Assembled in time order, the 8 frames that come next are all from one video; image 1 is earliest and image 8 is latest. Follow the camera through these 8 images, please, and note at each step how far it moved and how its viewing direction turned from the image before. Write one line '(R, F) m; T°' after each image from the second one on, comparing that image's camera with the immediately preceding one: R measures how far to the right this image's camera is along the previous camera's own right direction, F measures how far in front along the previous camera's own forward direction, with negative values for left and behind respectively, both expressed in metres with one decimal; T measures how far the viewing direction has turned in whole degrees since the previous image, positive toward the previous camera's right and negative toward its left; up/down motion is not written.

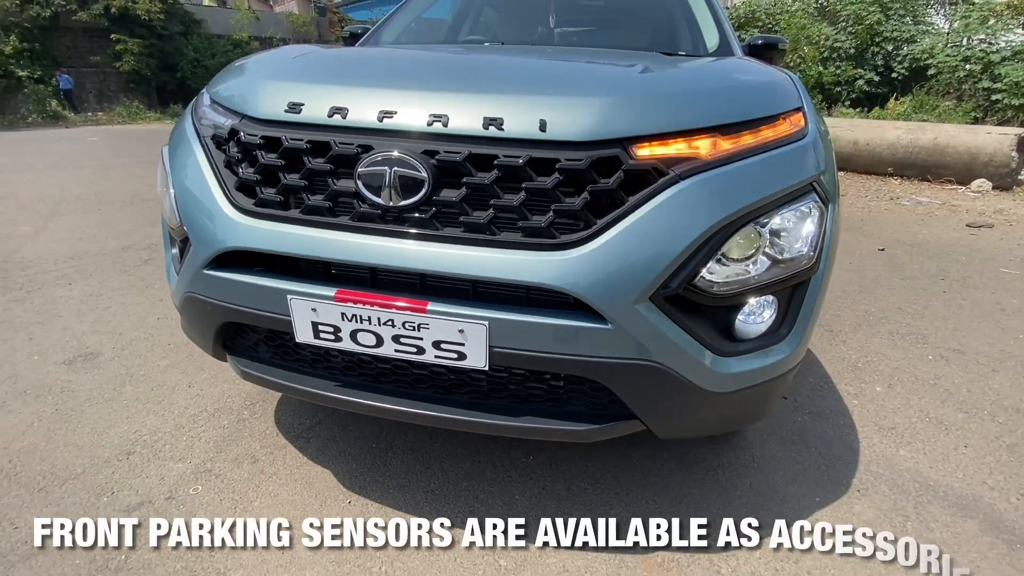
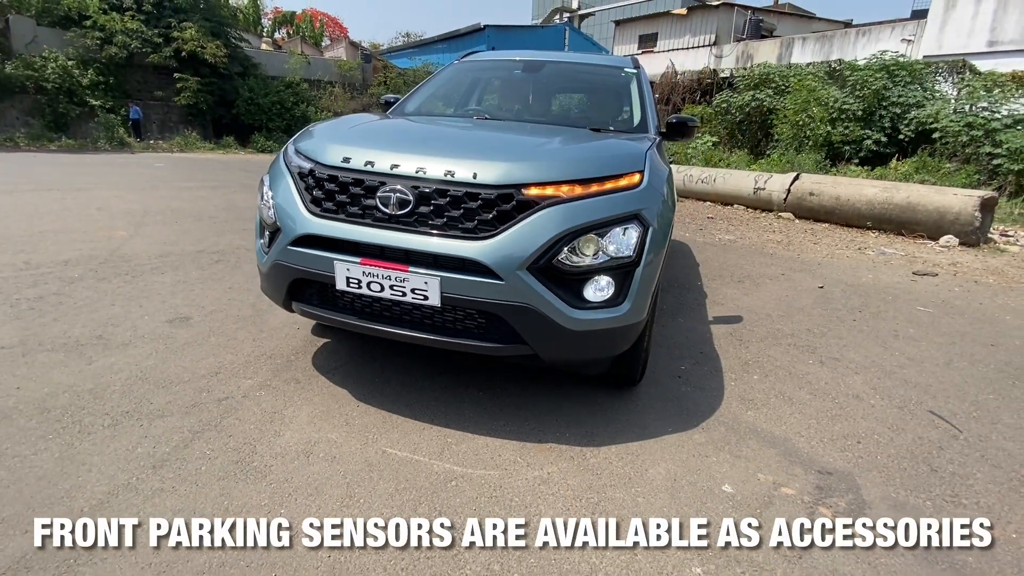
(+0.3, -0.9) m; -3°
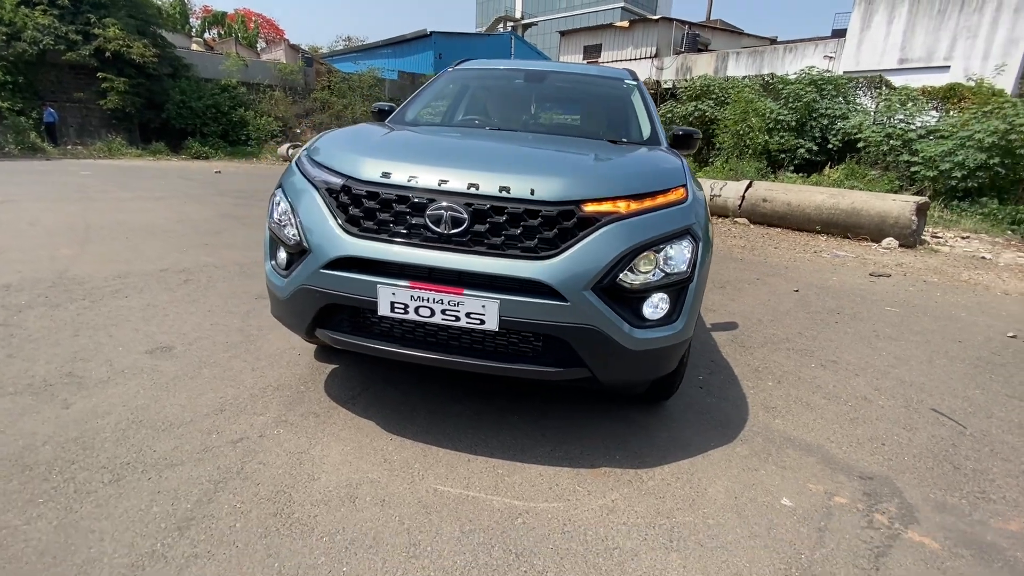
(-0.4, +0.1) m; +6°
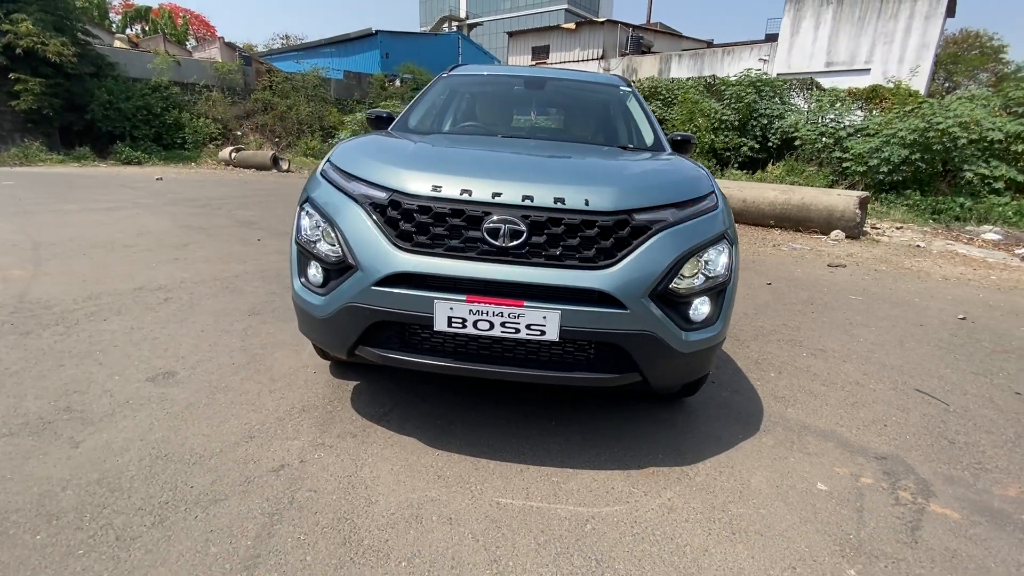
(-0.4, 0.0) m; +6°
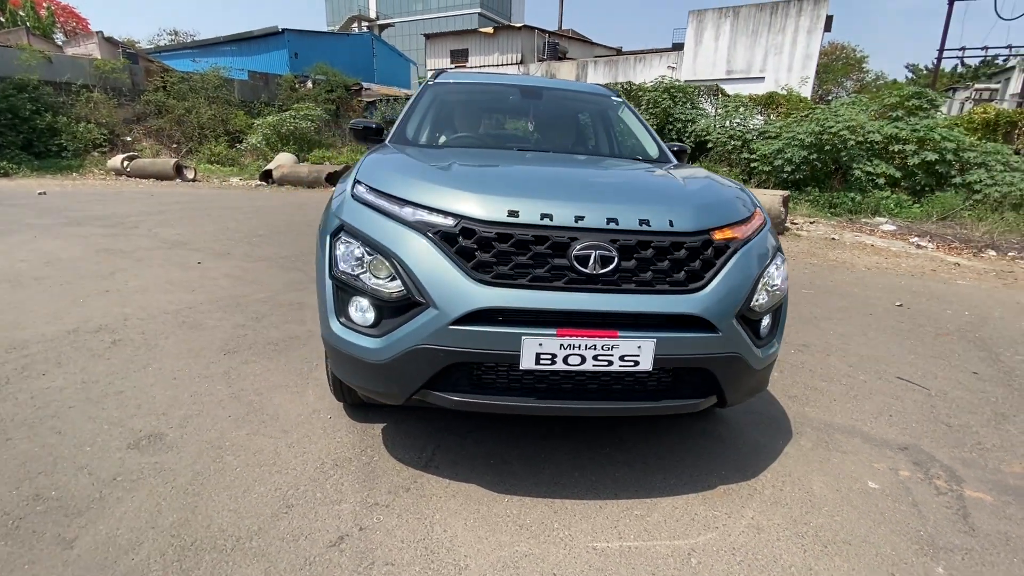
(-0.6, +0.2) m; +9°
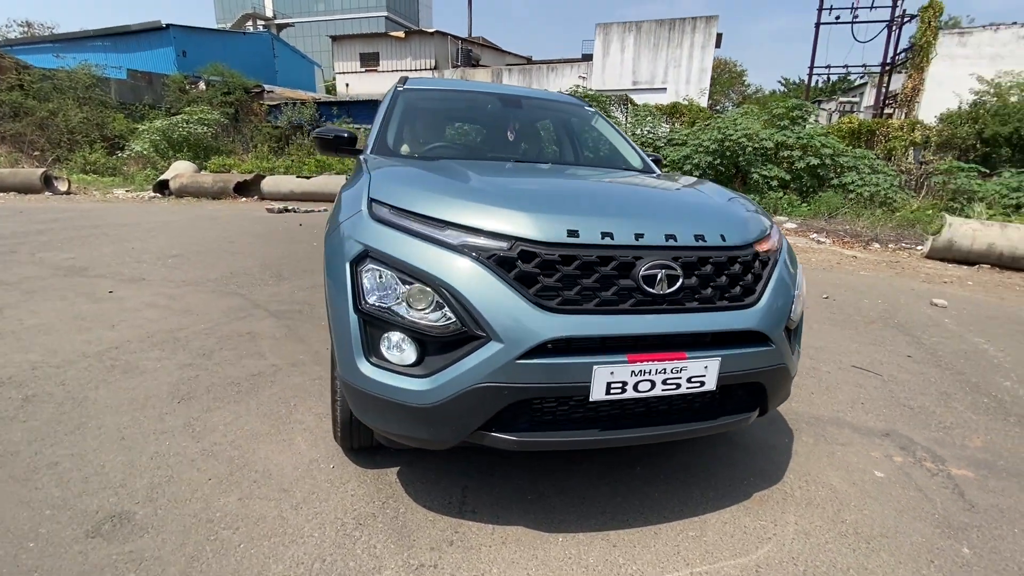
(-0.5, +0.2) m; +10°
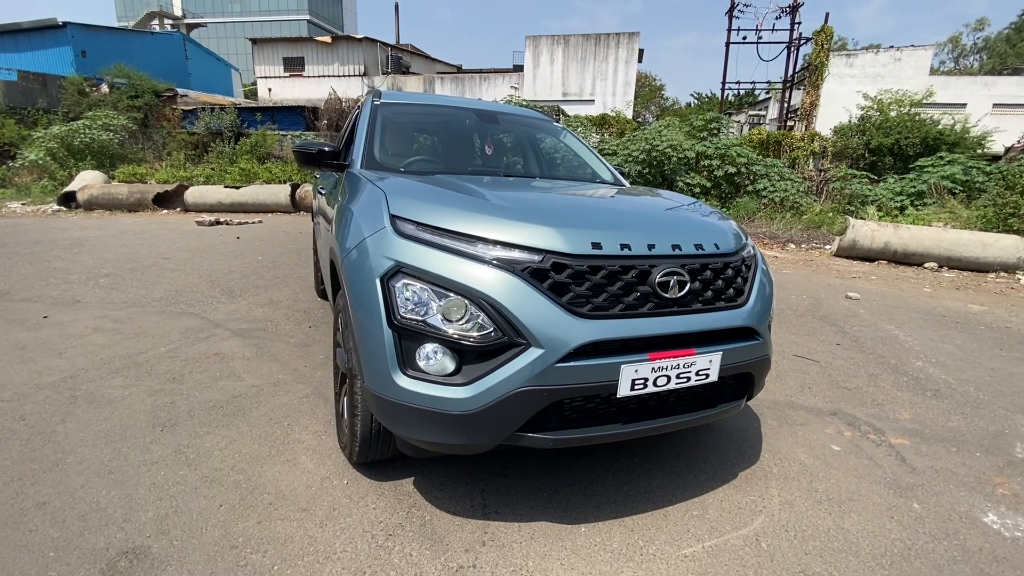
(-0.3, -0.1) m; +8°
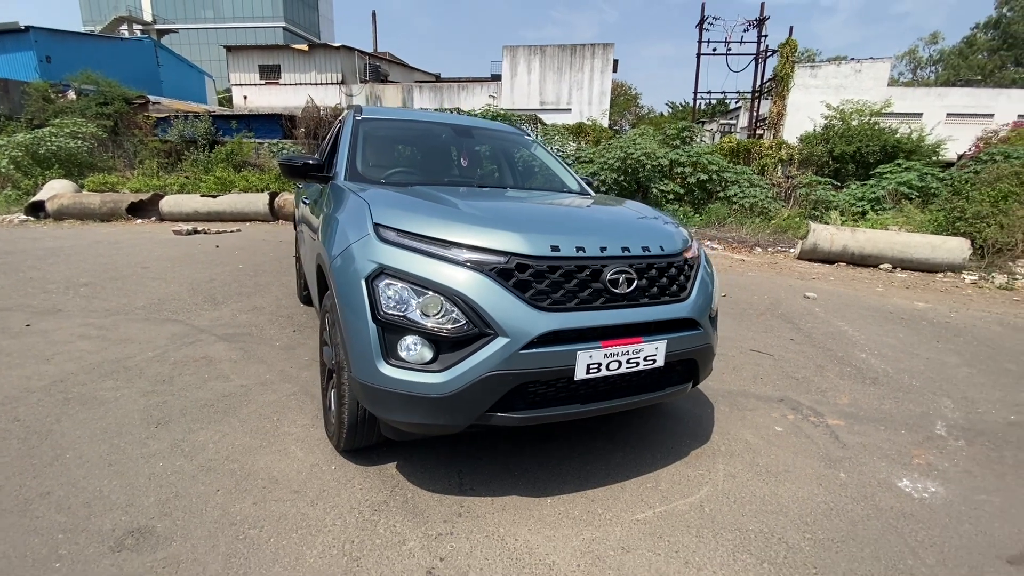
(0.0, -0.3) m; +2°
